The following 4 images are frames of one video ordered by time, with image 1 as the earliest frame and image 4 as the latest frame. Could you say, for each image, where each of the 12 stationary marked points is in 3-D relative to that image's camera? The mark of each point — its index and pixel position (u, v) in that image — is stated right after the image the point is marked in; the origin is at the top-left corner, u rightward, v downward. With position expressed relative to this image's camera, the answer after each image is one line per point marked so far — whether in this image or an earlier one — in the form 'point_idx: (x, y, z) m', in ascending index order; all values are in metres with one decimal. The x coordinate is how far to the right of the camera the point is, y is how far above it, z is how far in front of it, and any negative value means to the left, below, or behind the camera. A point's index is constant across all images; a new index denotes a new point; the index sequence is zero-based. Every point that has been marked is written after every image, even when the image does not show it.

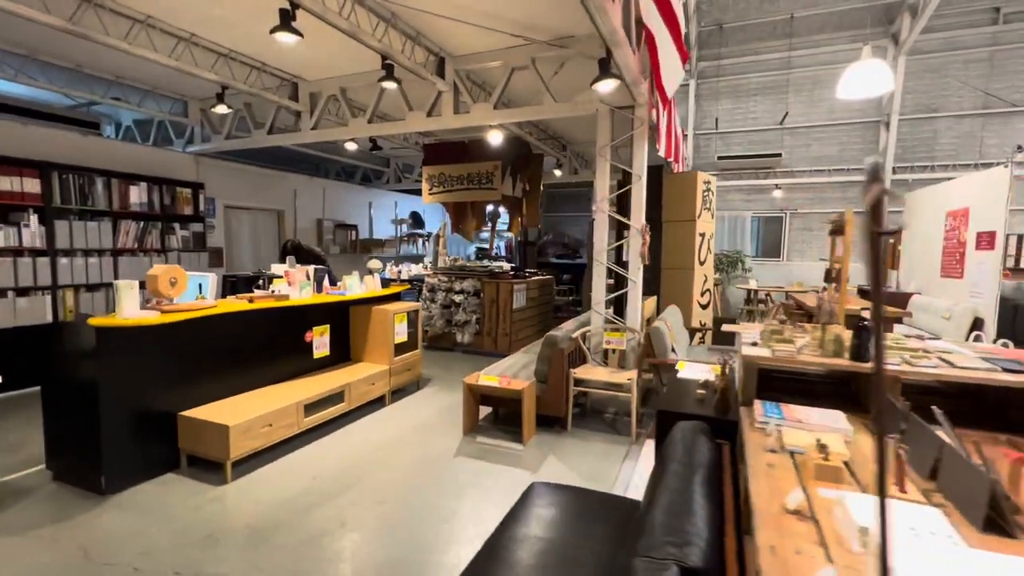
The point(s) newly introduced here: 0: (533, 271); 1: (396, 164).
0: (+0.3, +0.3, +7.1) m
1: (-2.2, +2.4, +9.1) m
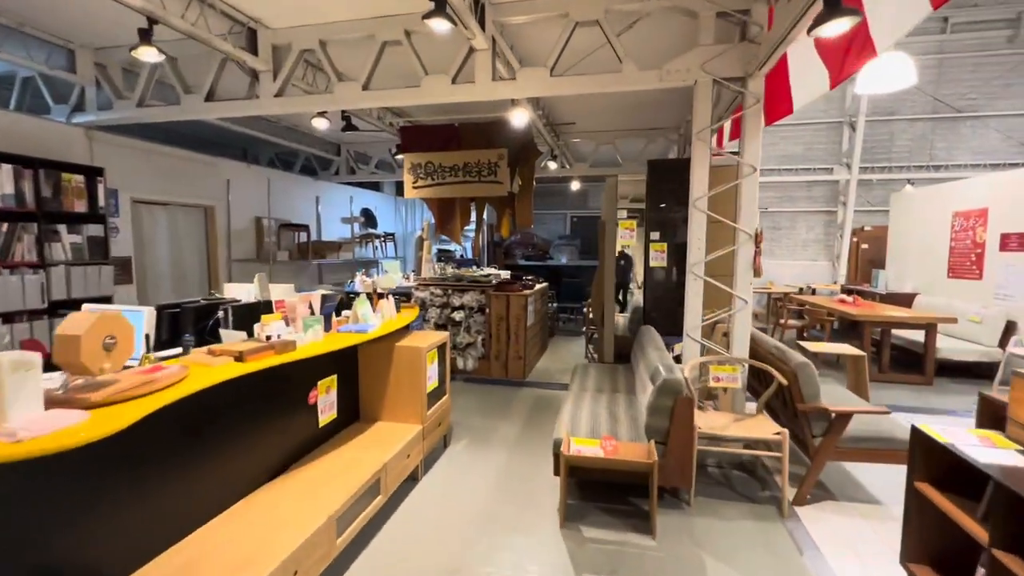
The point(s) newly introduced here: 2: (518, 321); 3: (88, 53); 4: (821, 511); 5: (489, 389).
0: (+0.3, +0.1, +6.2) m
1: (-2.7, +2.2, +7.6) m
2: (+0.1, -0.4, +5.0) m
3: (-3.7, +2.0, +4.1) m
4: (+1.7, -1.2, +2.6) m
5: (-0.3, -1.0, +4.9) m
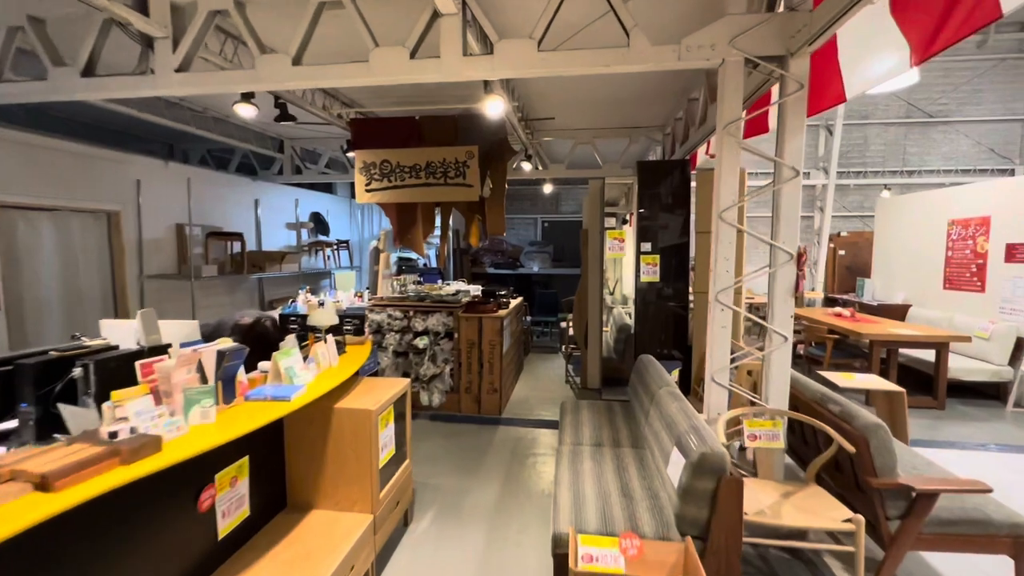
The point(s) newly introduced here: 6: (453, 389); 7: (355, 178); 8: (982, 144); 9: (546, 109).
0: (-0.1, -0.1, +5.5) m
1: (-3.1, +2.0, +6.7) m
2: (-0.2, -0.6, +4.3) m
3: (-3.9, +1.8, +3.1) m
4: (+1.7, -1.4, +2.0) m
5: (-0.5, -1.2, +4.1) m
6: (-0.5, -0.9, +4.4) m
7: (-1.5, +1.1, +4.6) m
8: (+8.6, +2.6, +8.5) m
9: (+0.4, +2.0, +5.1) m
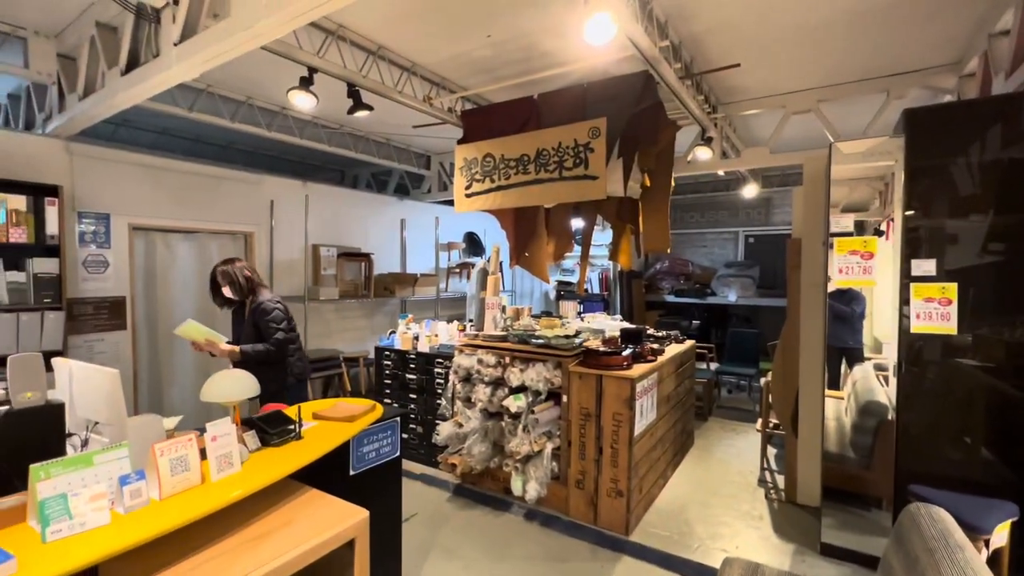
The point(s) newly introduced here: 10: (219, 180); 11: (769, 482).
0: (+1.2, -0.4, +3.8) m
1: (-1.0, +1.7, +6.3) m
2: (+0.6, -0.8, +2.7) m
3: (-3.2, +1.7, +3.3) m
4: (+1.3, -1.6, -0.1) m
5: (+0.2, -1.5, +2.7) m
6: (+0.3, -1.2, +2.9) m
7: (-0.4, +0.8, +3.6) m
8: (+10.5, +2.0, +3.1) m
9: (+1.5, +1.6, +3.3) m
10: (-2.7, +1.0, +4.4) m
11: (+1.9, -1.4, +3.4) m
